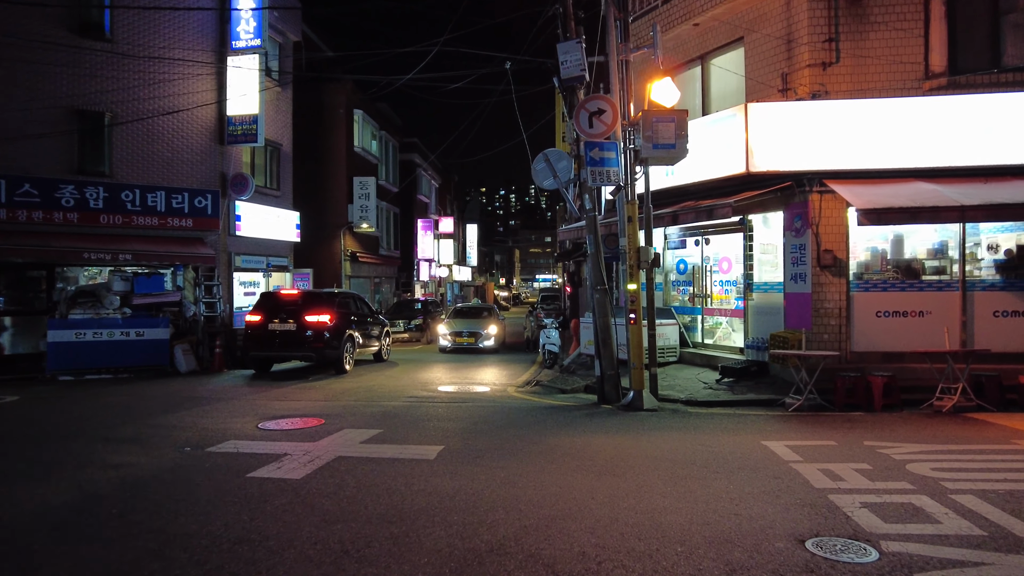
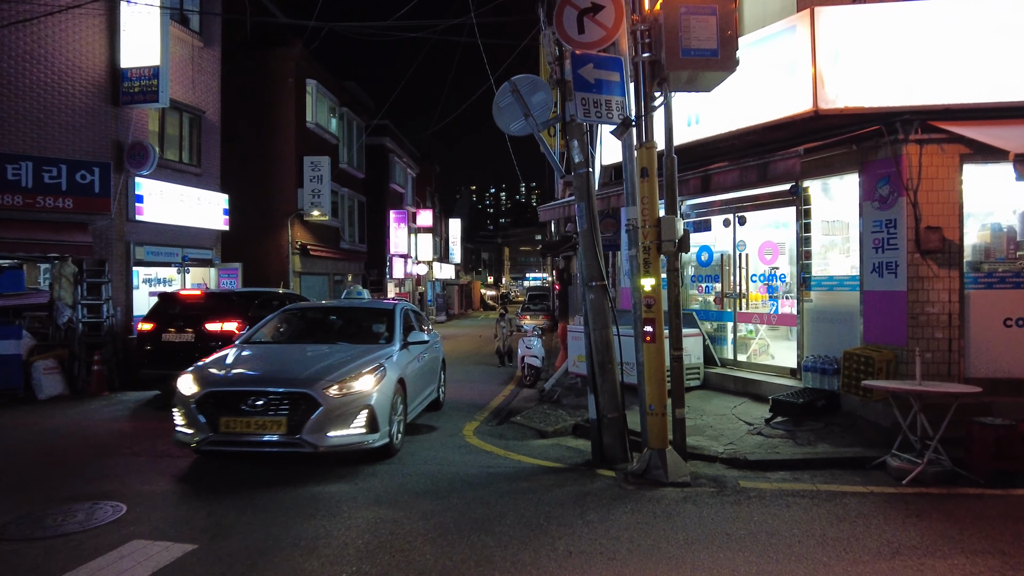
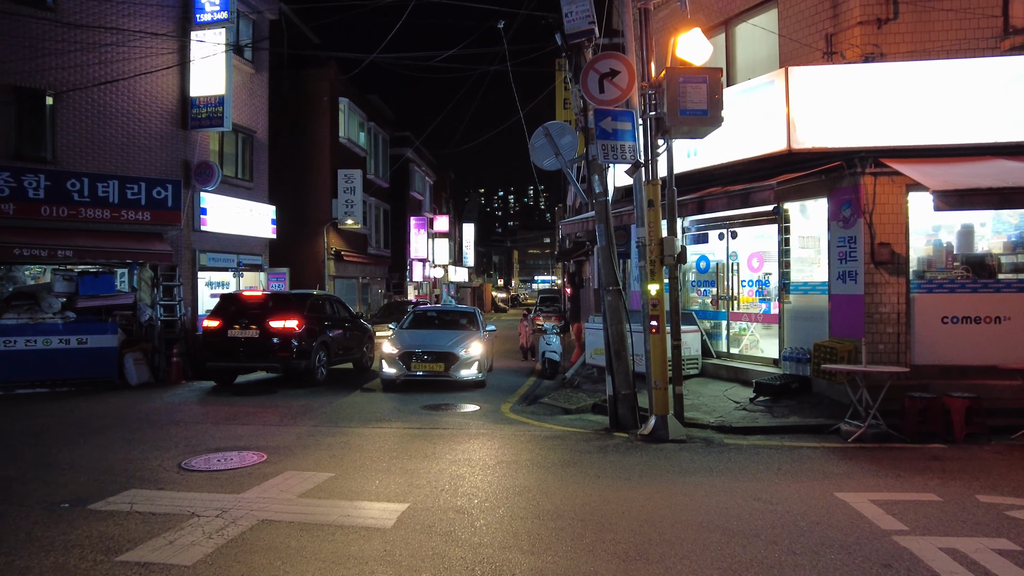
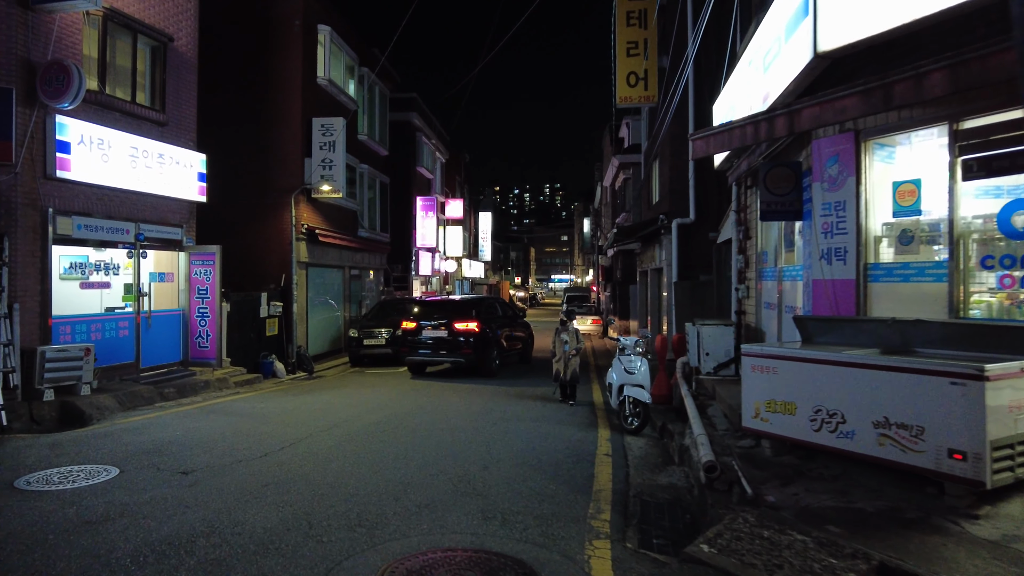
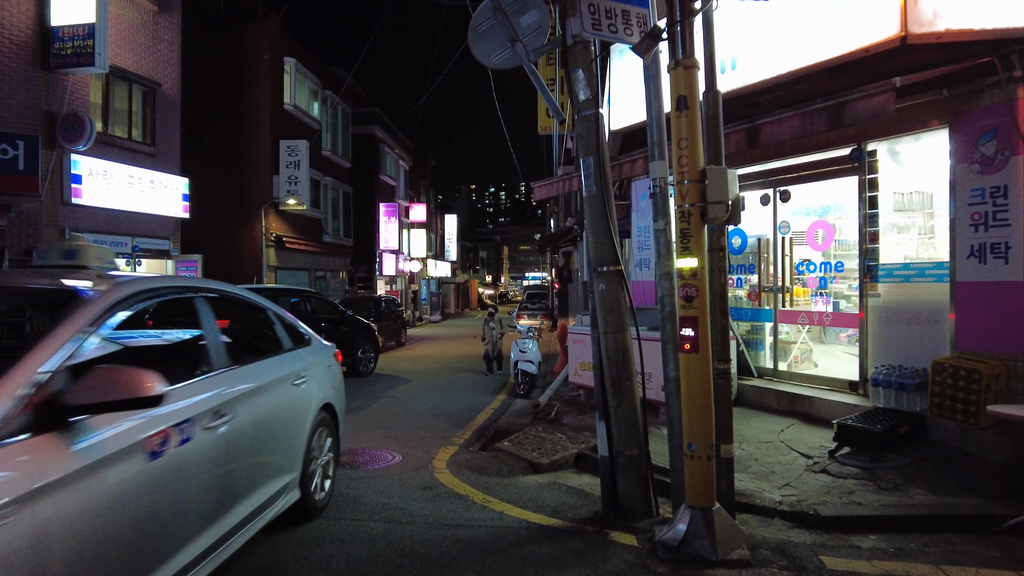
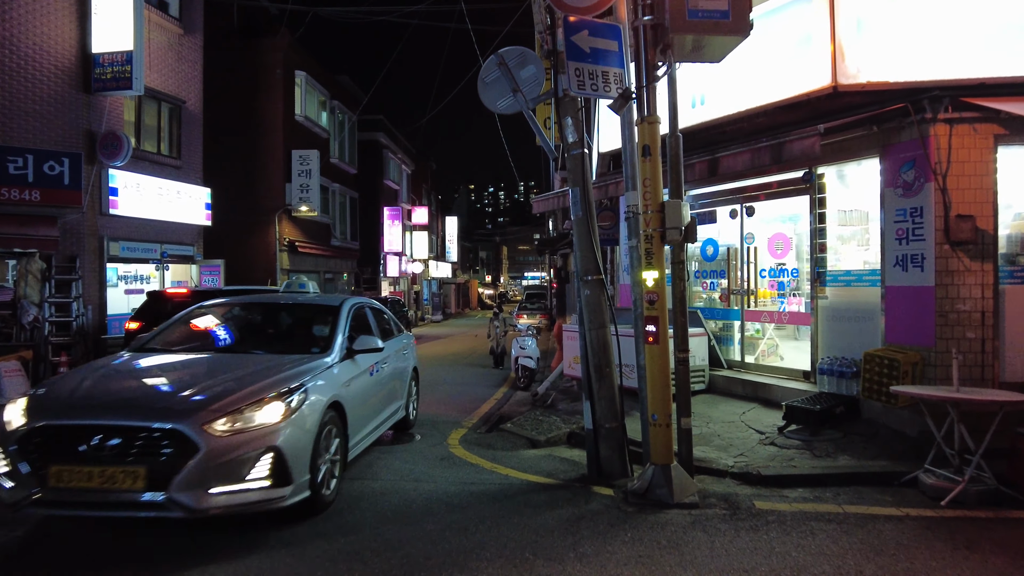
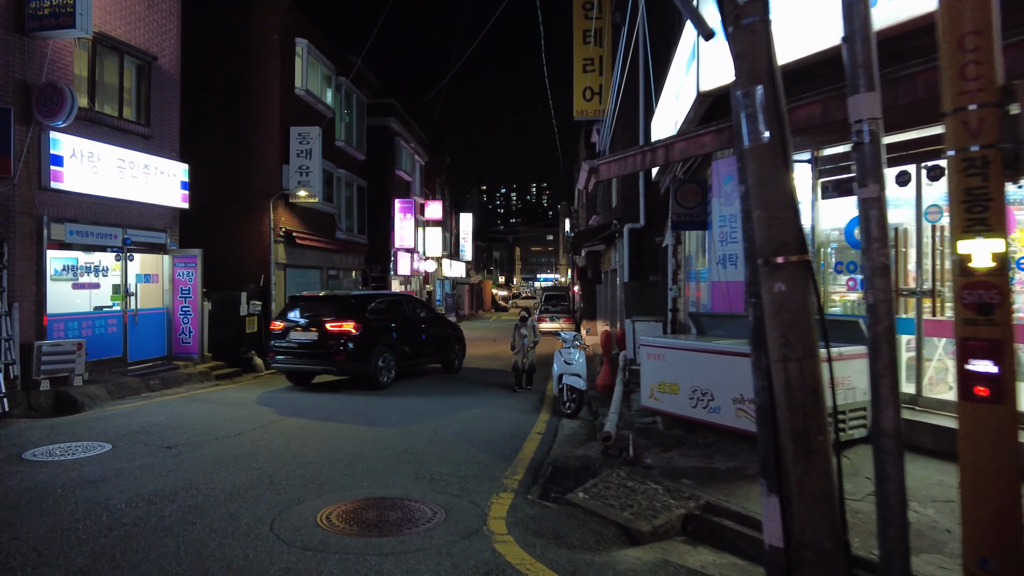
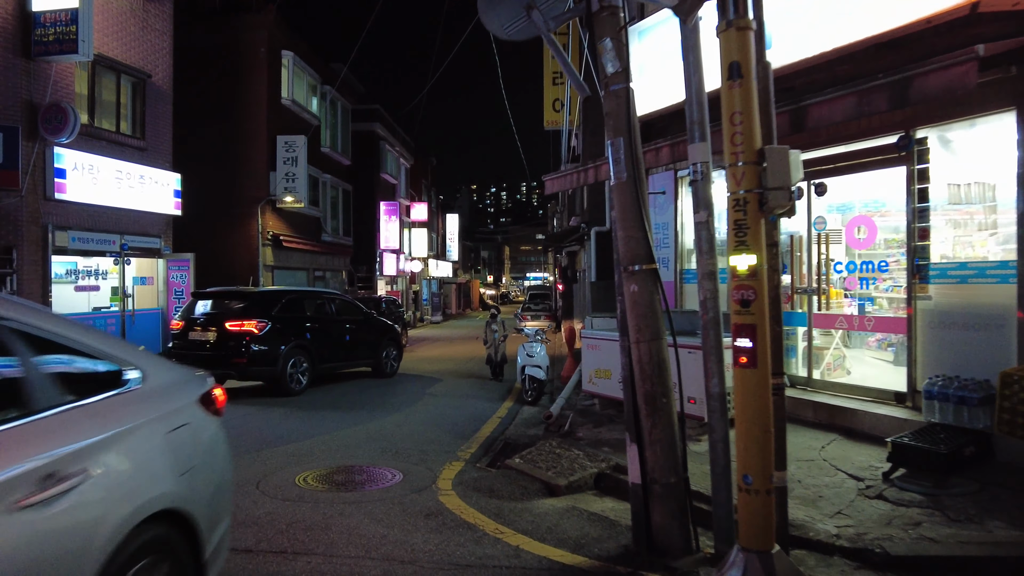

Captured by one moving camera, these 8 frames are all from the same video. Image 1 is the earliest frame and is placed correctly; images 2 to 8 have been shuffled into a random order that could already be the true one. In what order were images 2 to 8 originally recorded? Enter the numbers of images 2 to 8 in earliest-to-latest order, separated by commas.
3, 2, 6, 5, 8, 7, 4
